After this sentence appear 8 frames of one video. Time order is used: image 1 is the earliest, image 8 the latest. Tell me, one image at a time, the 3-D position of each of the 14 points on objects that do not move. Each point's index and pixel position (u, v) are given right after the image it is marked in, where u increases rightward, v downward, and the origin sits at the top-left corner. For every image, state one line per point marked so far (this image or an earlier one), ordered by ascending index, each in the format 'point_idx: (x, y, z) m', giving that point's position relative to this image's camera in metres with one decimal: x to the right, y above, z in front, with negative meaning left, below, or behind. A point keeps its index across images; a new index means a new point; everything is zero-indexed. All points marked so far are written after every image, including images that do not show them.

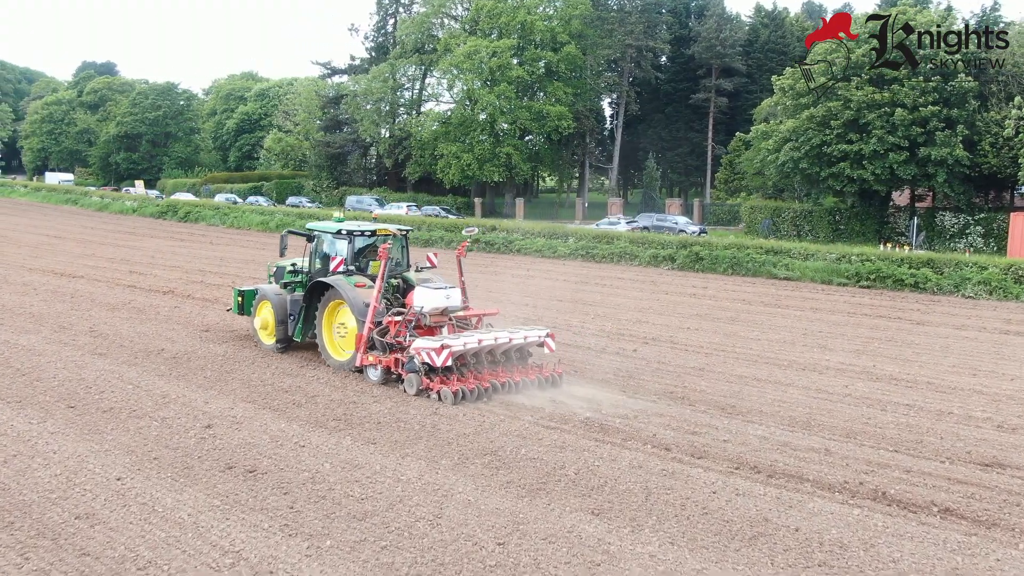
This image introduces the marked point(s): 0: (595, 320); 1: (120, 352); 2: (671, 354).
0: (+1.2, -0.5, +15.3) m
1: (-4.1, -0.7, +11.1) m
2: (+1.9, -0.8, +12.3) m
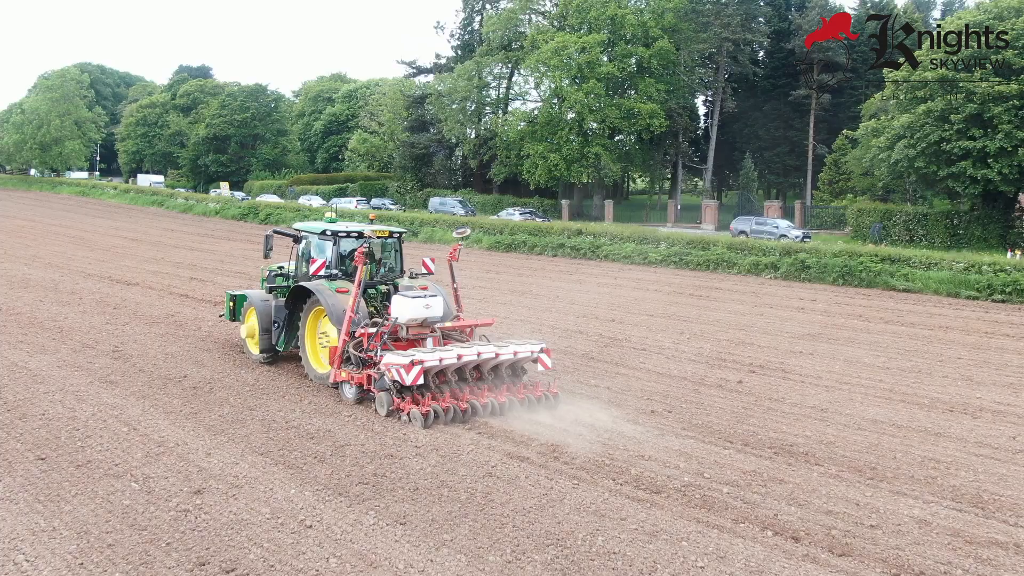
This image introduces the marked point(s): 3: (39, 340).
0: (+2.3, -0.7, +13.3) m
1: (-3.4, -0.8, +9.5) m
2: (+2.7, -1.0, +10.3) m
3: (-5.2, -0.6, +11.6) m
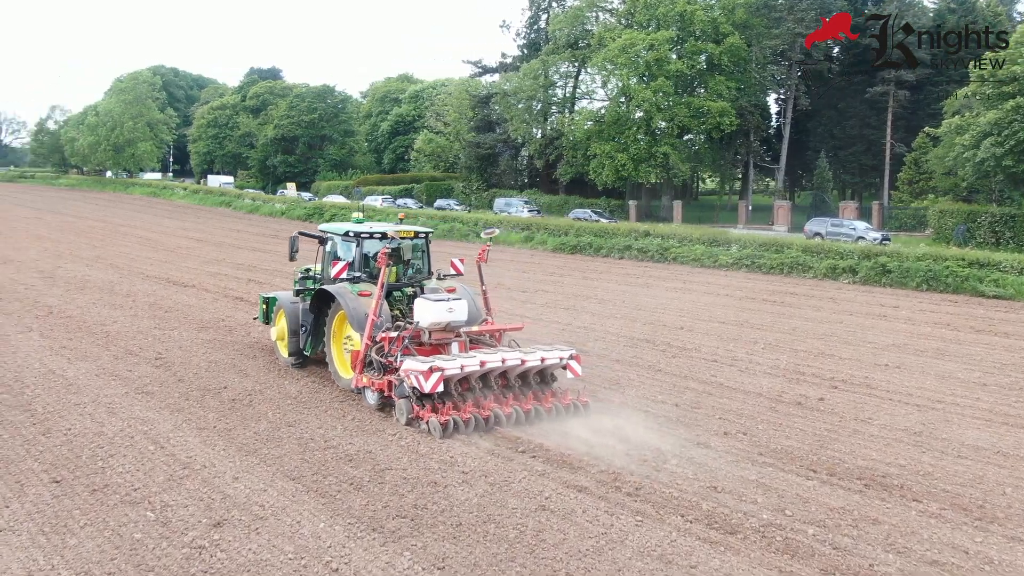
0: (+3.0, -0.7, +12.4) m
1: (-2.9, -0.9, +9.0) m
2: (+3.2, -1.1, +9.4) m
3: (-4.5, -0.6, +11.2) m
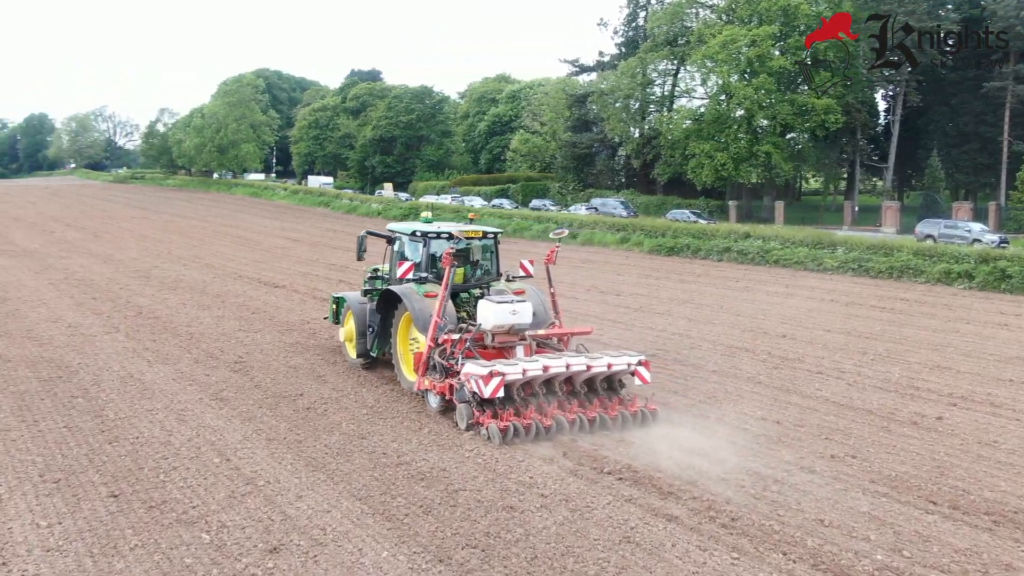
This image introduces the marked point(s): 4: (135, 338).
0: (+4.0, -0.8, +11.6) m
1: (-2.2, -0.9, +8.7) m
2: (+3.9, -1.1, +8.5) m
3: (-3.6, -0.6, +11.1) m
4: (-4.2, -0.6, +11.7) m
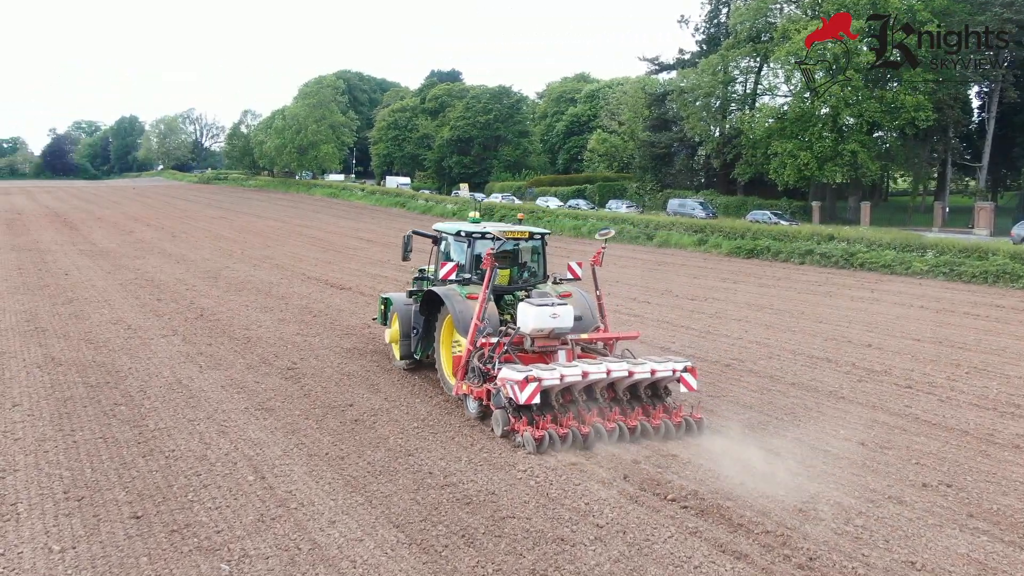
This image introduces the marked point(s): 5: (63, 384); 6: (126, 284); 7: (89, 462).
0: (+4.7, -0.9, +10.7) m
1: (-1.7, -0.9, +8.3) m
2: (+4.4, -1.2, +7.7) m
3: (-2.9, -0.7, +10.8) m
4: (-3.5, -0.6, +11.5) m
5: (-3.8, -0.8, +8.9) m
6: (-6.5, +0.1, +17.7) m
7: (-2.6, -1.1, +6.5) m
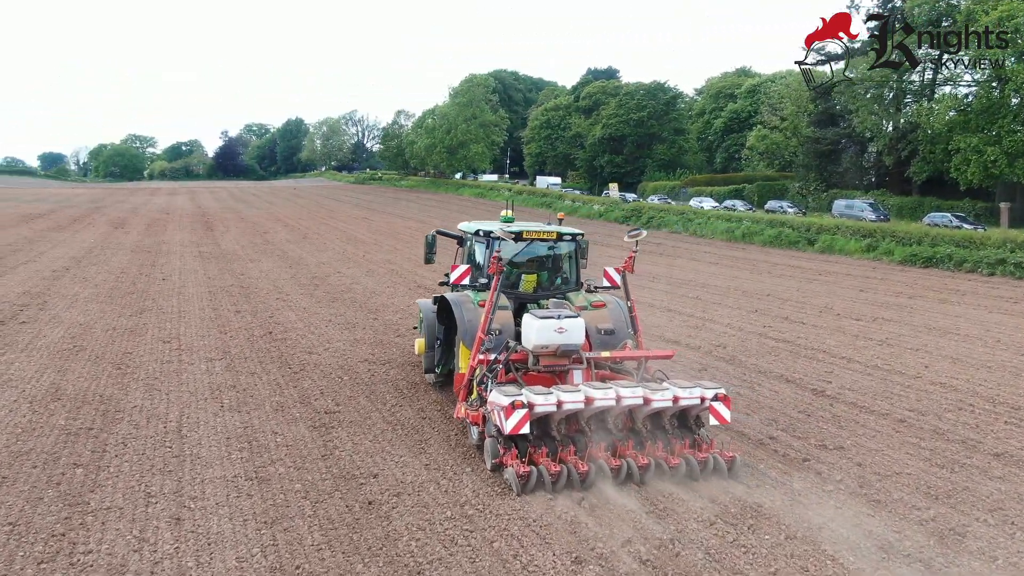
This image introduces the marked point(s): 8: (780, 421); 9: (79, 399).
0: (+5.5, -1.2, +7.7) m
1: (-1.3, -1.1, +6.3) m
2: (+4.7, -1.5, +4.7) m
3: (-2.1, -0.8, +8.9) m
4: (-2.5, -0.7, +9.6) m
5: (-3.2, -1.0, +7.2) m
6: (-4.6, -0.1, +16.3) m
7: (-2.4, -1.2, +4.6) m
8: (+2.1, -1.0, +8.1) m
9: (-3.4, -0.9, +8.2) m
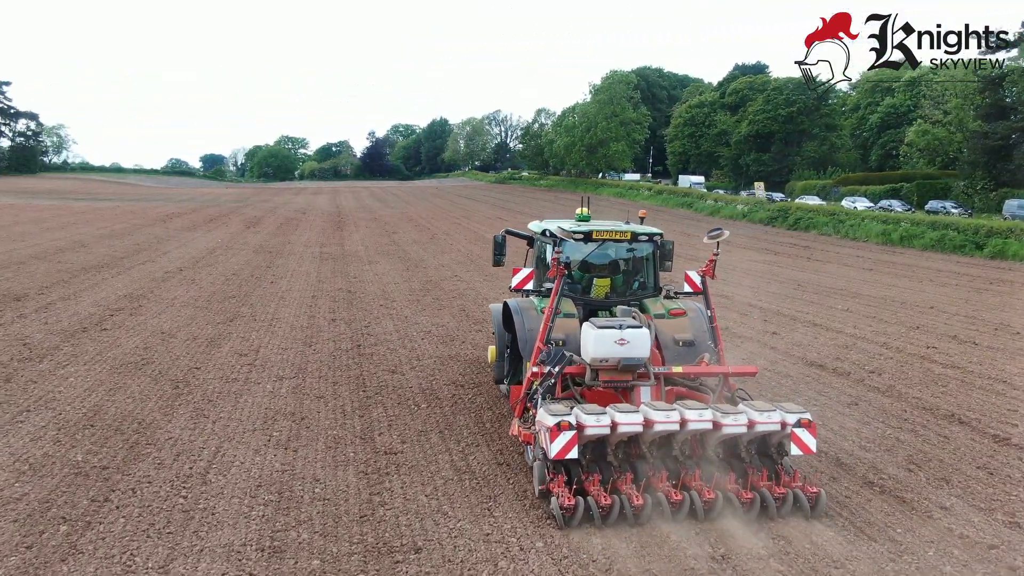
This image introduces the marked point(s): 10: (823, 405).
0: (+6.0, -1.4, +5.5) m
1: (-0.9, -1.2, +5.0) m
2: (+4.8, -1.6, +2.6) m
3: (-1.4, -0.9, +7.7) m
4: (-1.7, -0.8, +8.5) m
5: (-2.7, -1.0, +6.2) m
6: (-2.8, -0.1, +15.3) m
7: (-2.3, -1.3, +3.5) m
8: (+2.7, -1.2, +6.3) m
9: (-2.7, -0.9, +7.2) m
10: (+2.5, -0.9, +8.5) m
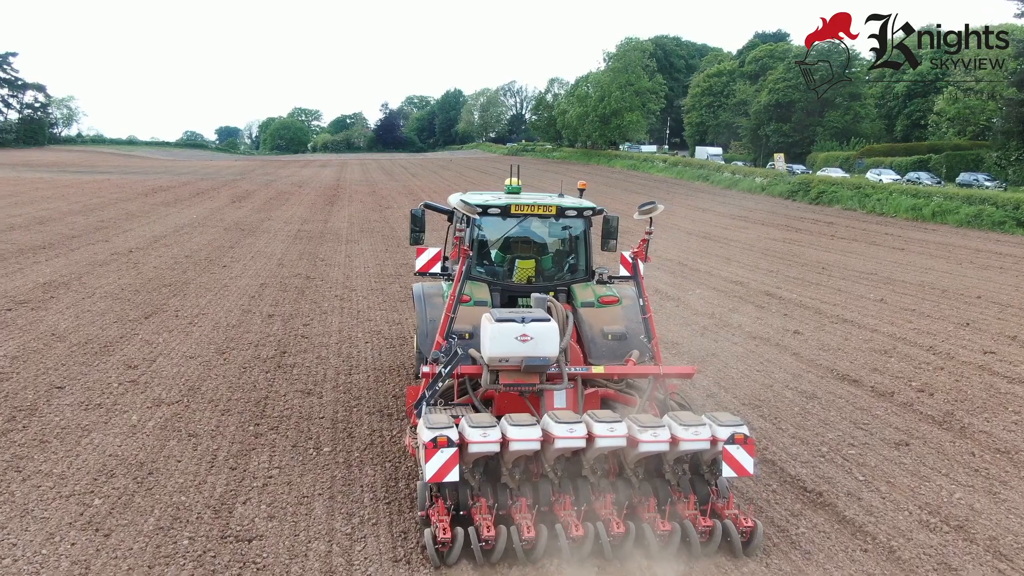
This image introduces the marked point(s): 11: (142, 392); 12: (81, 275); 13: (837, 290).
0: (+5.5, -1.4, +3.3) m
1: (-1.3, -1.3, +3.0) m
2: (+4.3, -1.8, +0.5) m
3: (-1.7, -1.0, +5.6) m
4: (-2.1, -0.8, +6.5) m
5: (-3.1, -1.1, +4.2) m
6: (-3.0, 0.0, +13.3) m
7: (-2.7, -1.5, +1.5) m
8: (+2.3, -1.2, +4.2) m
9: (-3.1, -1.0, +5.2) m
10: (+2.1, -1.0, +6.4) m
11: (-2.6, -0.7, +7.4) m
12: (-5.7, +0.2, +13.9) m
13: (+4.4, 0.0, +14.0) m
